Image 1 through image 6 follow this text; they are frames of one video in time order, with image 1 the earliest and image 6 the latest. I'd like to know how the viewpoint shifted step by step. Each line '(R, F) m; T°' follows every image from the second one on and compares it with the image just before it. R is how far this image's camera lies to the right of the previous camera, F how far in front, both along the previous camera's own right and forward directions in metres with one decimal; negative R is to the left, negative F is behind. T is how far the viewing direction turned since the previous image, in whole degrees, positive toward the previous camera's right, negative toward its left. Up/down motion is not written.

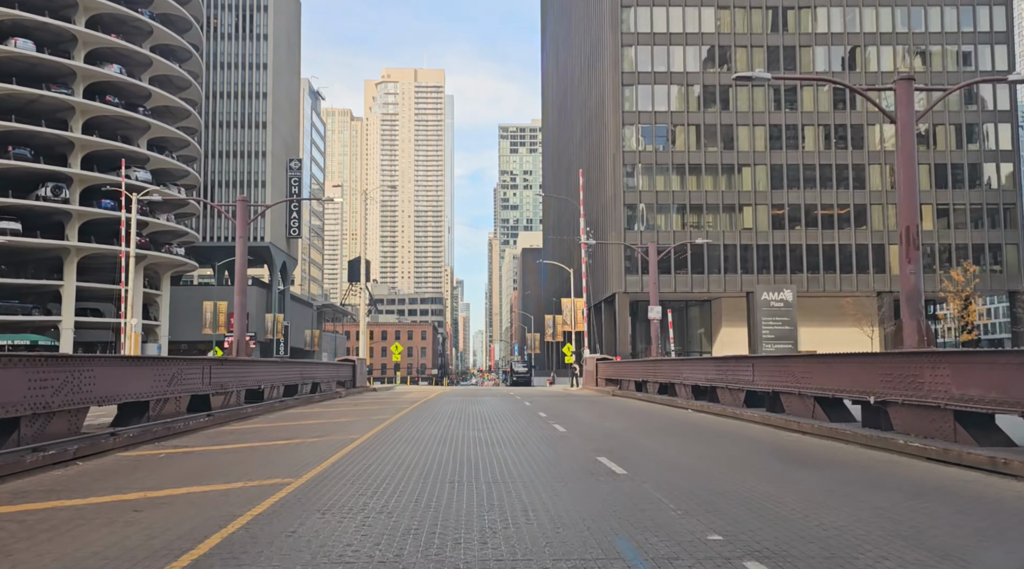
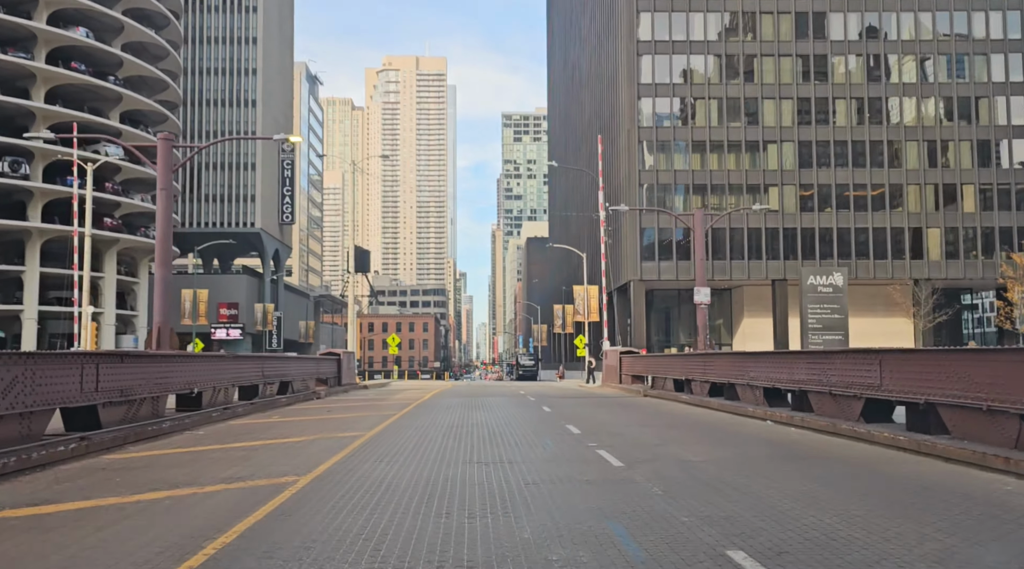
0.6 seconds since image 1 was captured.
(-0.3, +5.2) m; 0°
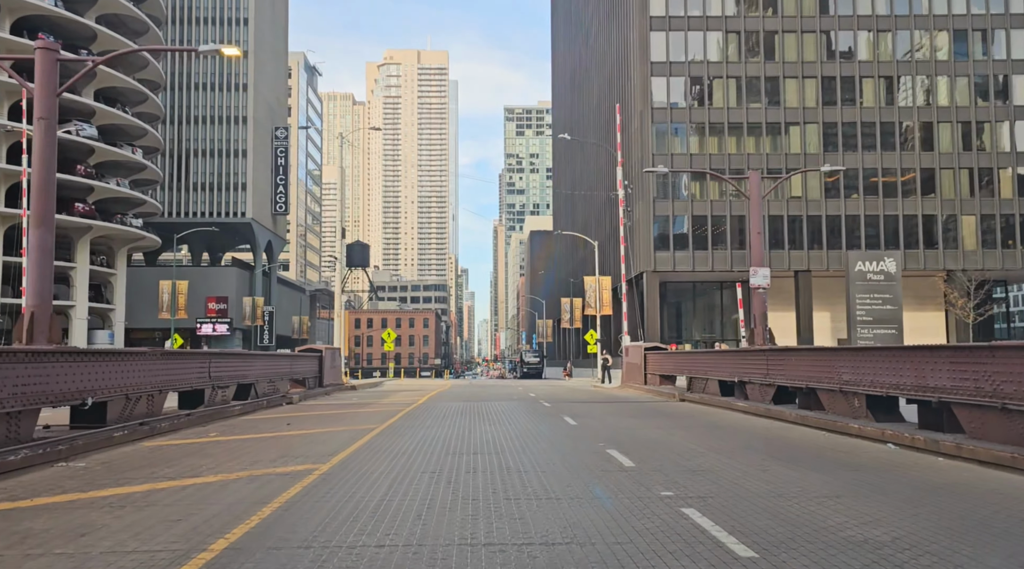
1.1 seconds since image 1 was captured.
(-0.2, +4.3) m; 0°
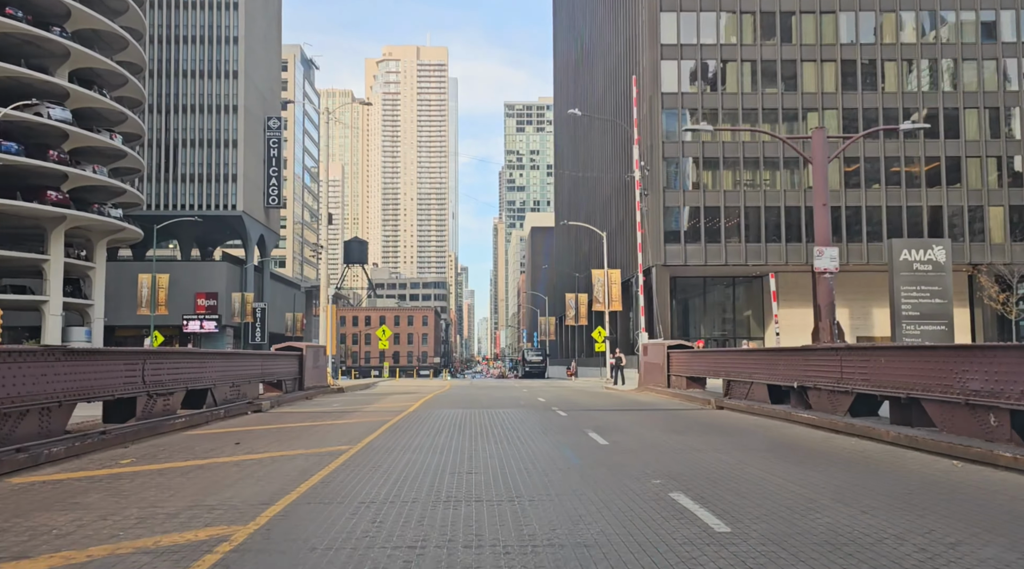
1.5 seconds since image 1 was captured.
(-0.2, +3.3) m; 0°
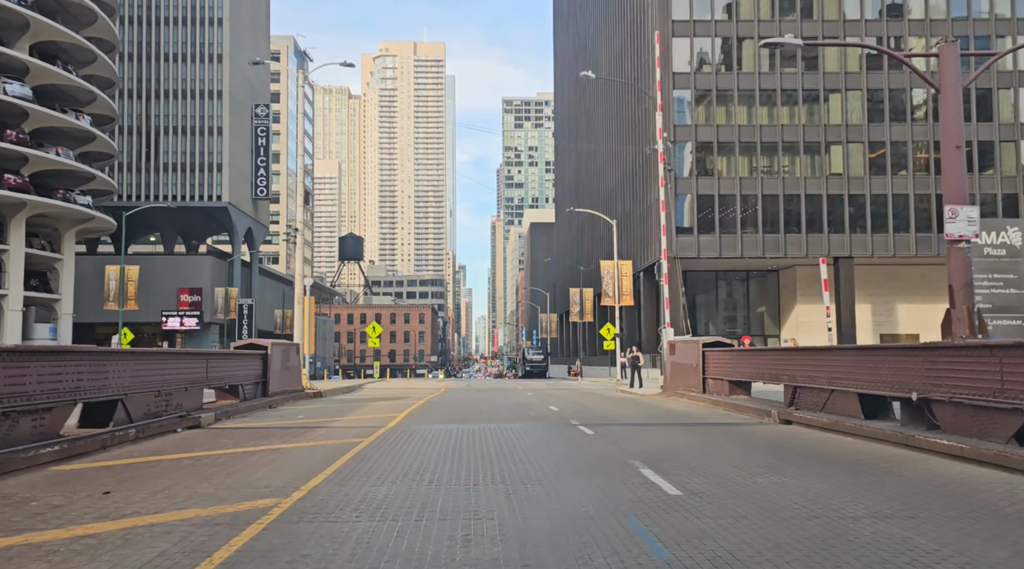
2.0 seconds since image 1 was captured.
(-0.2, +4.1) m; 0°
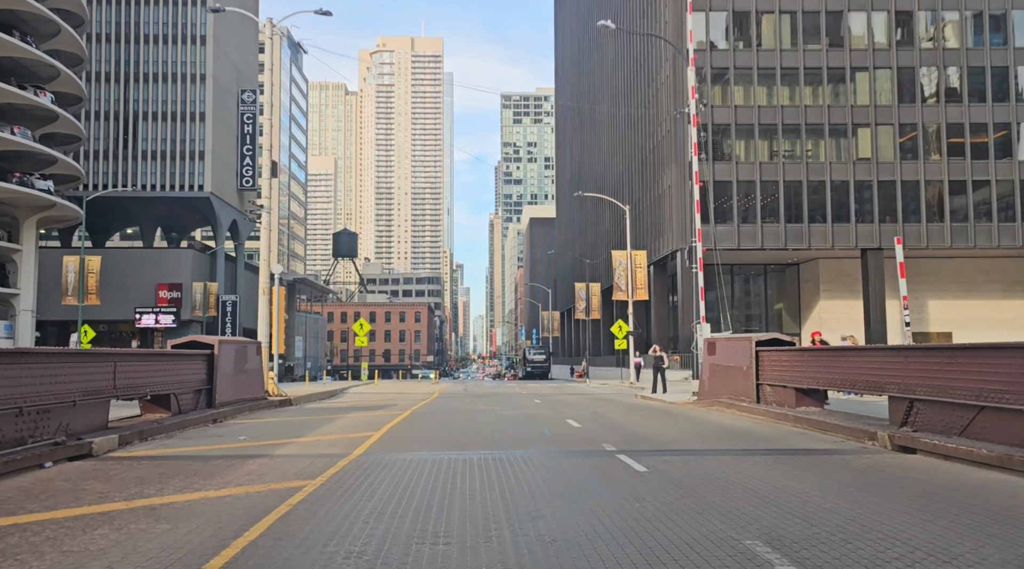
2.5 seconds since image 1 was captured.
(-0.2, +4.1) m; 0°
